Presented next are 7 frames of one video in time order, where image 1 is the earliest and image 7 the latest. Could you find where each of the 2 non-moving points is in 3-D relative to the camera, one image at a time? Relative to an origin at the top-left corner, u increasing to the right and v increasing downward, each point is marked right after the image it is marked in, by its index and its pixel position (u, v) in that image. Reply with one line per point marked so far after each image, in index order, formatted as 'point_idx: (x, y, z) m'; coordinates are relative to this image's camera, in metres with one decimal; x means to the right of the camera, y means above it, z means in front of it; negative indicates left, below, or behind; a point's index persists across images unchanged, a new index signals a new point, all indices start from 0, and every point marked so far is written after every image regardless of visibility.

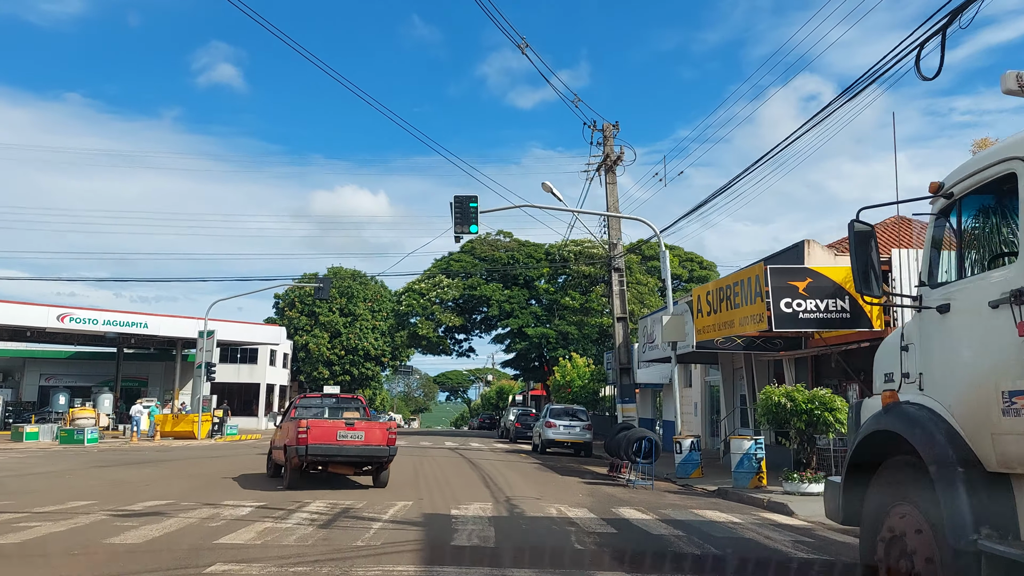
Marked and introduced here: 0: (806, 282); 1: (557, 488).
0: (+6.3, +0.1, +15.8) m
1: (+0.8, -3.7, +13.7) m
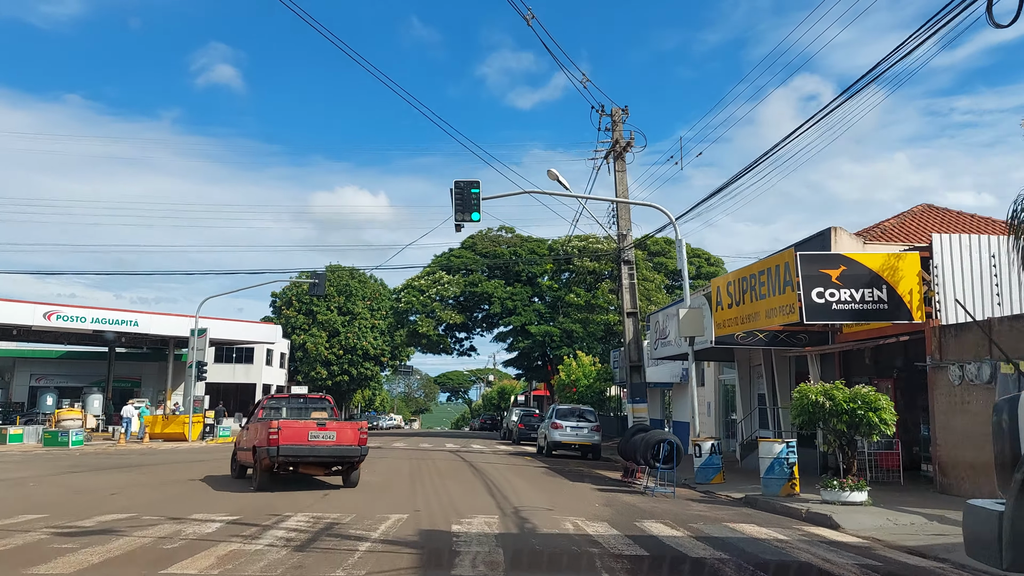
0: (+6.4, +0.3, +14.5) m
1: (+1.0, -3.5, +12.3) m
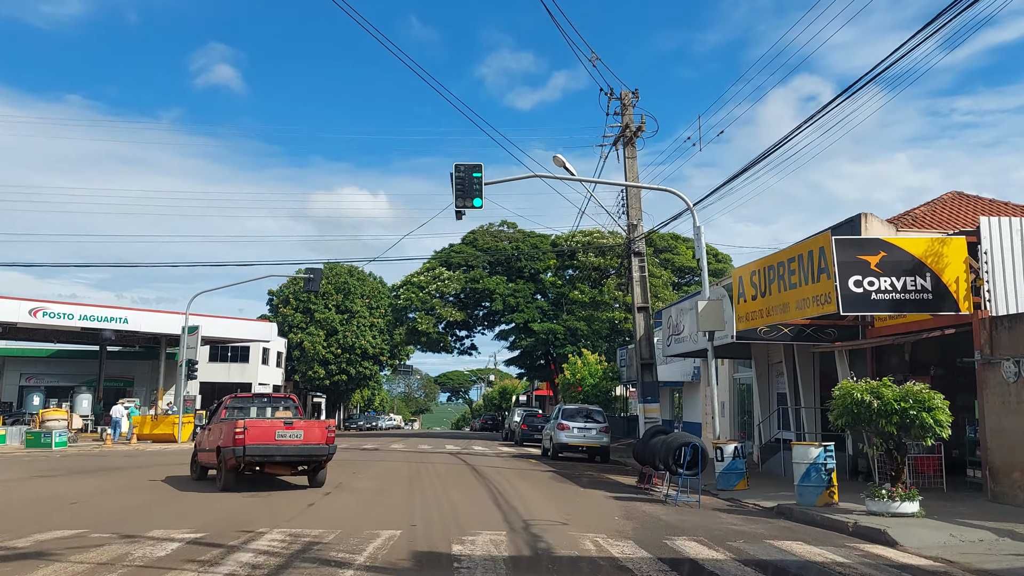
0: (+6.6, +0.6, +13.1) m
1: (+1.1, -3.3, +11.0) m
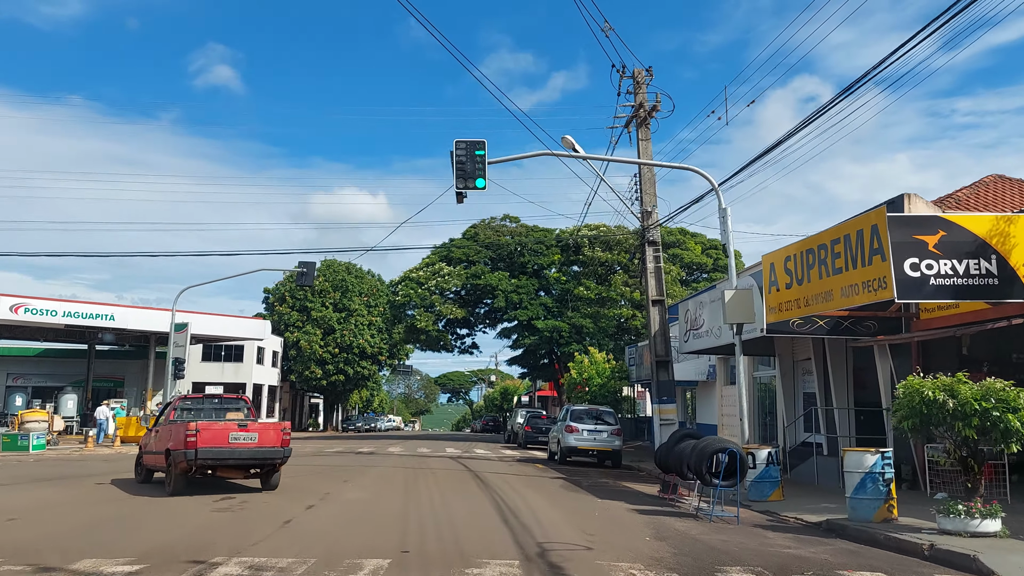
0: (+6.7, +0.8, +11.6) m
1: (+1.2, -3.0, +9.4) m
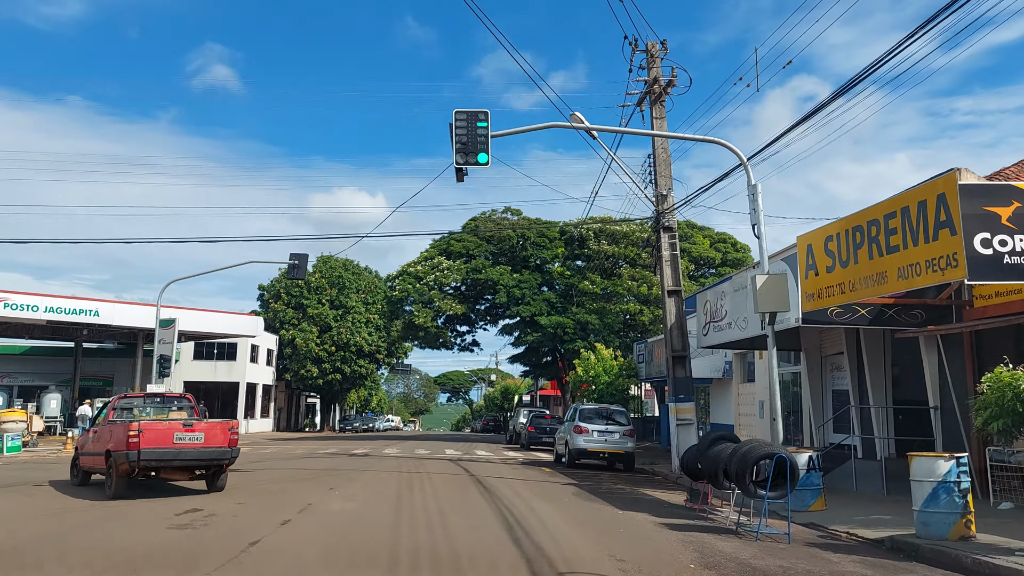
0: (+6.8, +1.1, +10.0) m
1: (+1.3, -2.8, +7.9) m
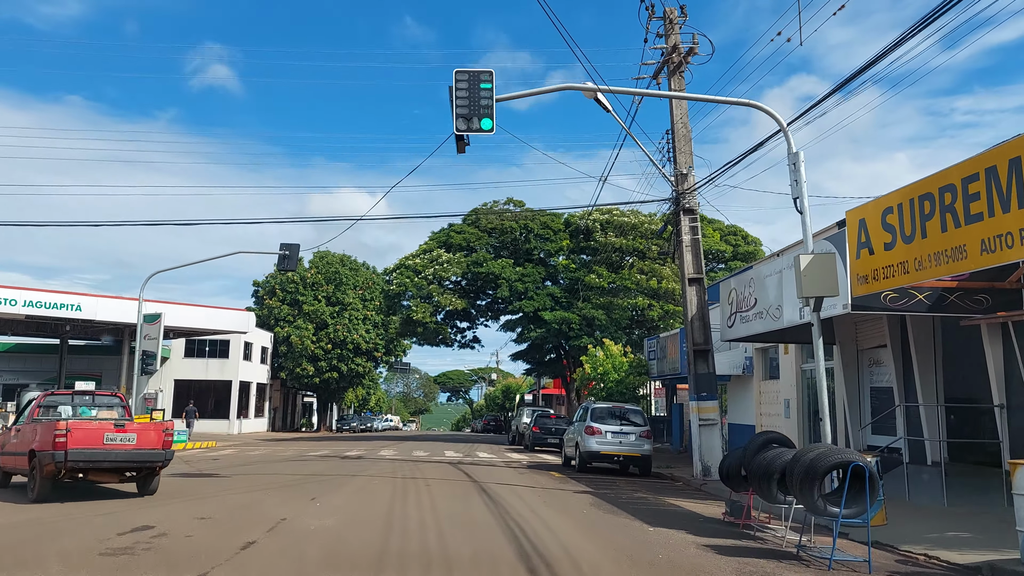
0: (+6.9, +1.4, +8.3) m
1: (+1.5, -2.5, +6.2) m
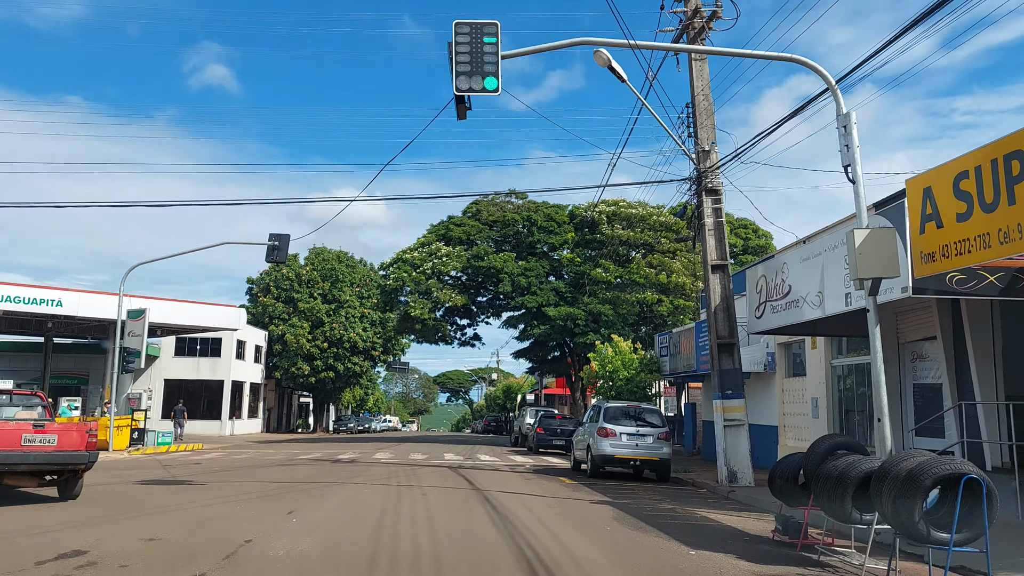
0: (+7.1, +1.7, +6.8) m
1: (+1.6, -2.2, +4.6) m
